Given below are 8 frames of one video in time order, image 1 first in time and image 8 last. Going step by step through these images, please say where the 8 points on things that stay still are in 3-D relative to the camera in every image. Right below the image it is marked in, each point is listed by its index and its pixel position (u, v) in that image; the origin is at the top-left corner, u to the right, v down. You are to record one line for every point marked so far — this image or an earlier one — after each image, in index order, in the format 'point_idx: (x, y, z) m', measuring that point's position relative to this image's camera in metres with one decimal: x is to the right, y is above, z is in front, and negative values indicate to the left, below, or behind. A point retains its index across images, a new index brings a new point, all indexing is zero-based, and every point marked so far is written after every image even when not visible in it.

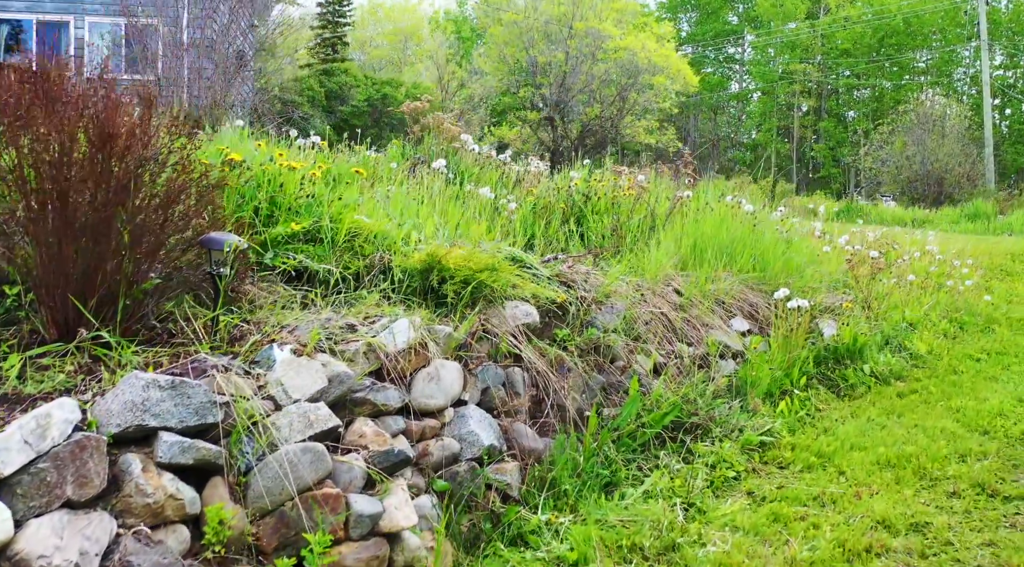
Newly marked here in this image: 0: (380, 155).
0: (-0.8, +0.7, +5.3) m
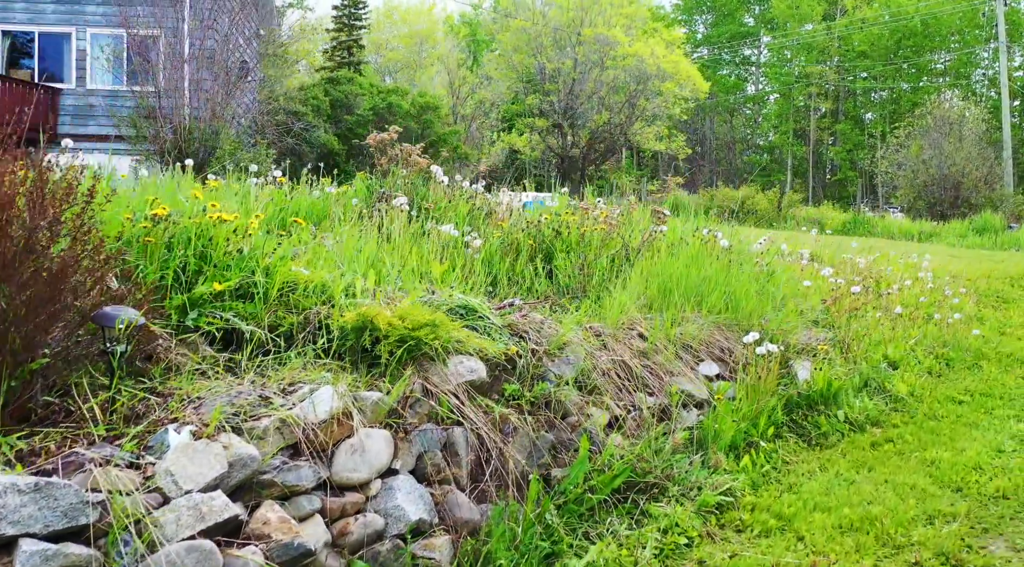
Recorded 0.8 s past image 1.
0: (-0.9, +0.5, +5.1) m
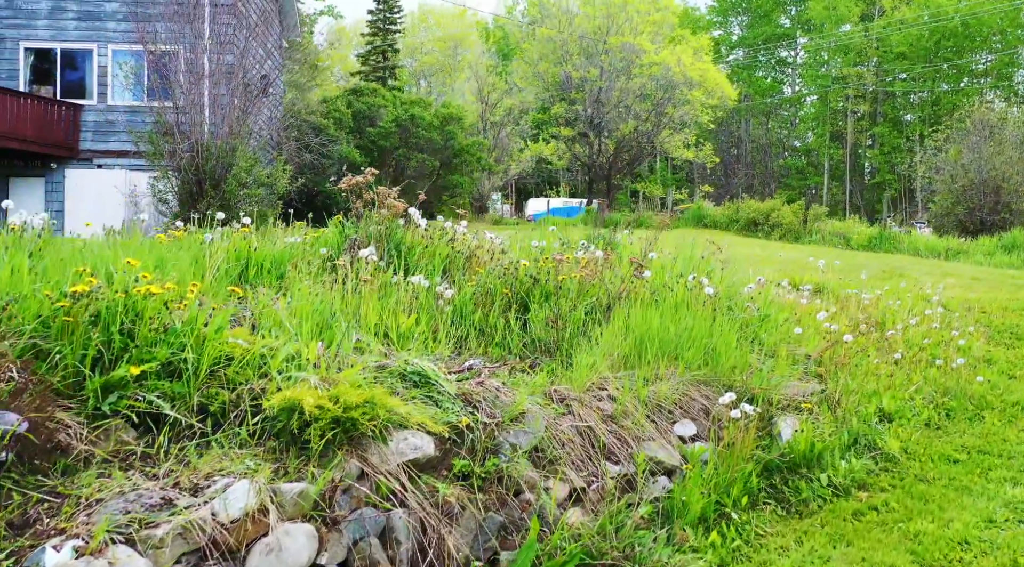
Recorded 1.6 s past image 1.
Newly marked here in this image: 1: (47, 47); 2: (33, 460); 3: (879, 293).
0: (-1.1, +0.2, +5.0) m
1: (-9.4, +4.8, +19.6) m
2: (-1.4, -0.5, +2.8) m
3: (+3.1, -0.1, +8.1) m
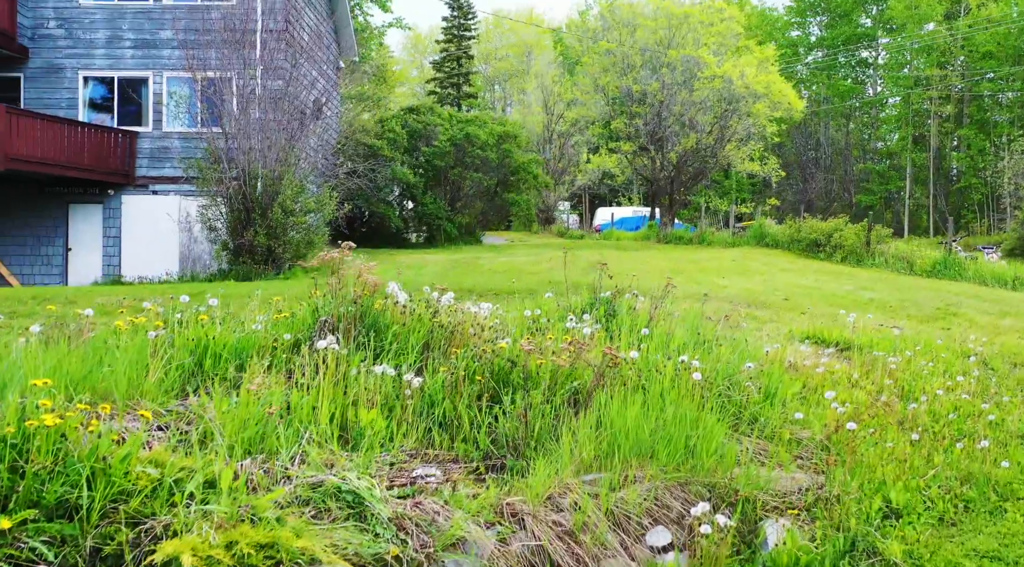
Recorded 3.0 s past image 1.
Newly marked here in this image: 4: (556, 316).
0: (-1.2, -0.2, +4.8) m
1: (-8.4, +4.3, +20.1) m
2: (-1.7, -0.9, +2.7) m
3: (+3.1, -0.5, +7.6) m
4: (+0.3, -0.2, +6.0) m
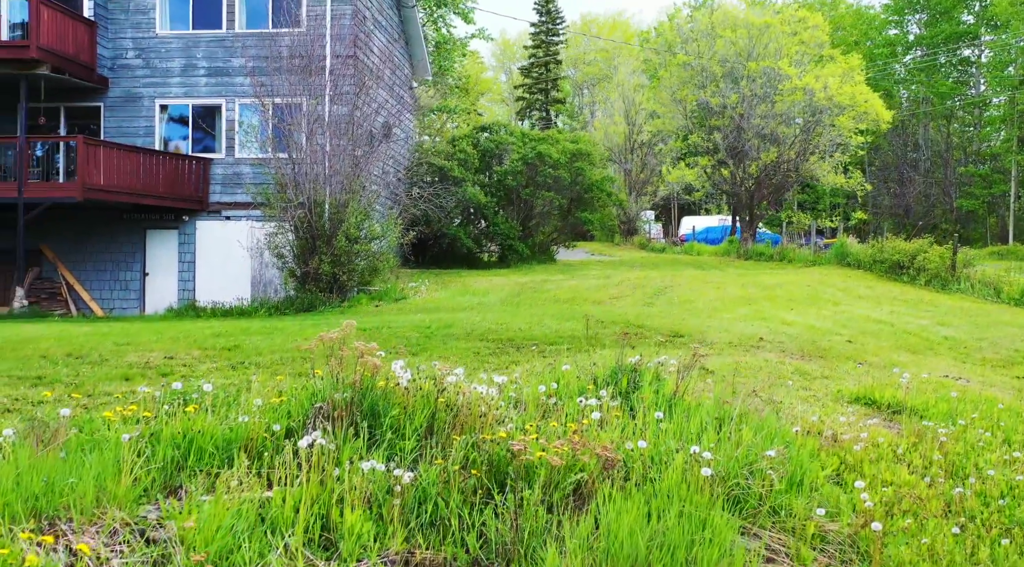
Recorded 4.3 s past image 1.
0: (-1.2, -0.6, +4.7) m
1: (-7.1, +3.8, +20.6) m
2: (-1.9, -1.3, +2.6) m
3: (+3.4, -1.0, +7.1) m
4: (+0.4, -0.7, +5.8) m
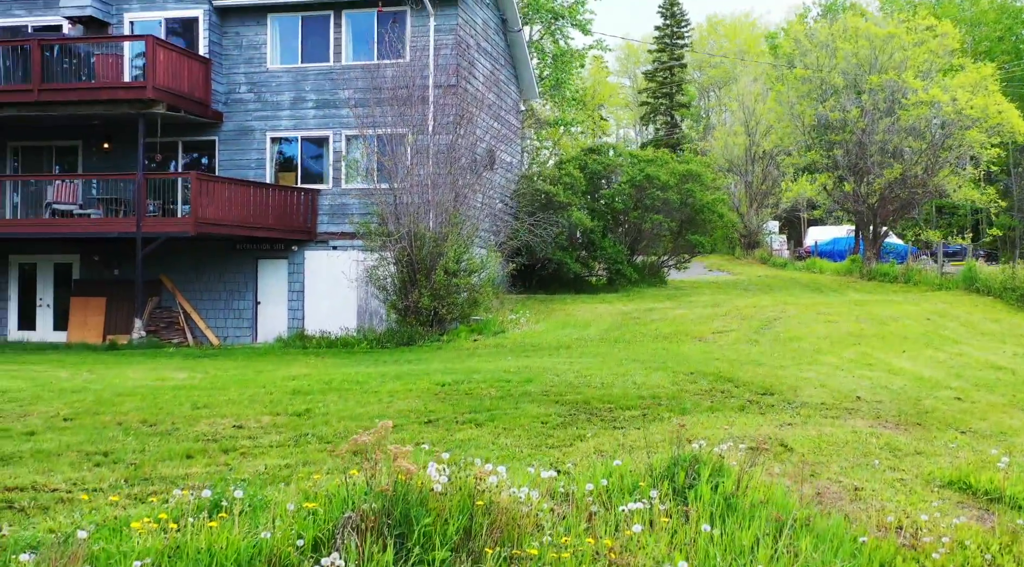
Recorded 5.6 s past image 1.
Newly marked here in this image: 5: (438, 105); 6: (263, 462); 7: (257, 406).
0: (-1.1, -1.2, +4.7) m
1: (-4.9, +3.2, +21.2) m
2: (-2.0, -1.8, +2.6) m
3: (+3.8, -1.5, +6.5) m
4: (+0.6, -1.2, +5.5) m
5: (-1.4, +3.6, +19.3) m
6: (-1.6, -1.2, +6.3) m
7: (-2.2, -1.1, +8.5) m
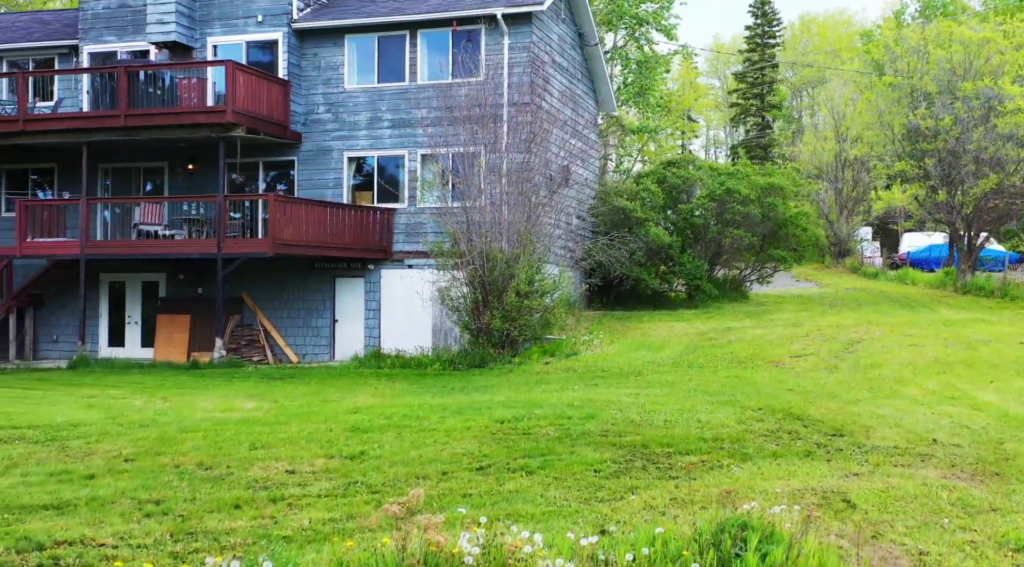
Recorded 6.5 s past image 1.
0: (-0.9, -1.5, +4.7) m
1: (-3.2, +2.8, +21.4) m
2: (-2.0, -2.2, +2.7) m
3: (+4.1, -1.9, +6.0) m
4: (+0.8, -1.5, +5.4) m
5: (0.0, +3.2, +19.3) m
6: (-1.3, -1.5, +6.3) m
7: (-1.8, -1.4, +8.5) m
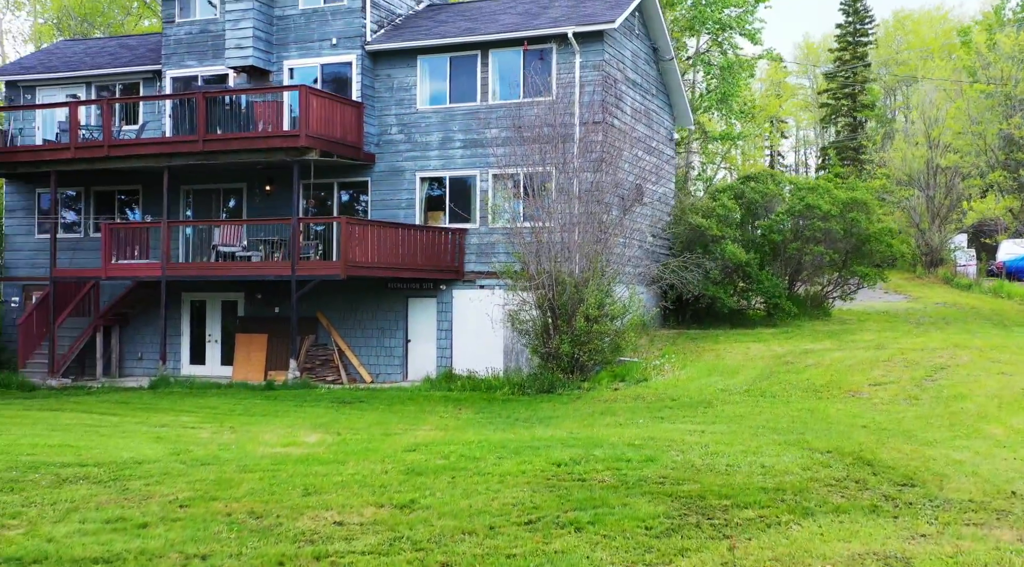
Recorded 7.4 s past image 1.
0: (-0.8, -1.9, +4.6) m
1: (-1.7, +2.3, +21.5) m
2: (-2.1, -2.5, +2.7) m
3: (+4.3, -2.3, +5.5) m
4: (+1.0, -1.9, +5.1) m
5: (+1.4, +2.7, +19.1) m
6: (-1.1, -1.9, +6.3) m
7: (-1.3, -1.8, +8.5) m
